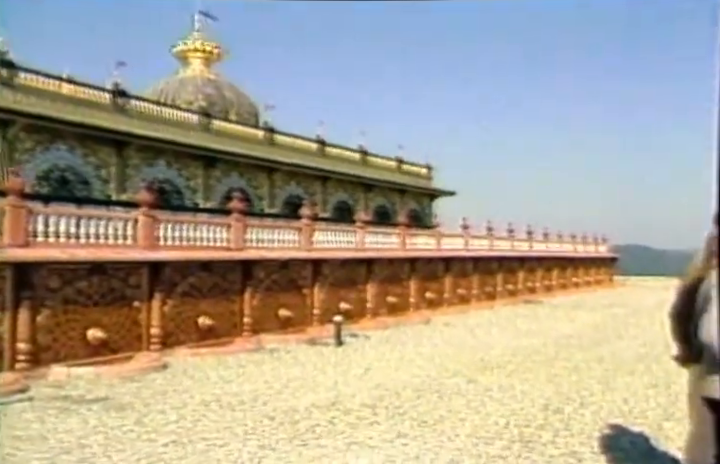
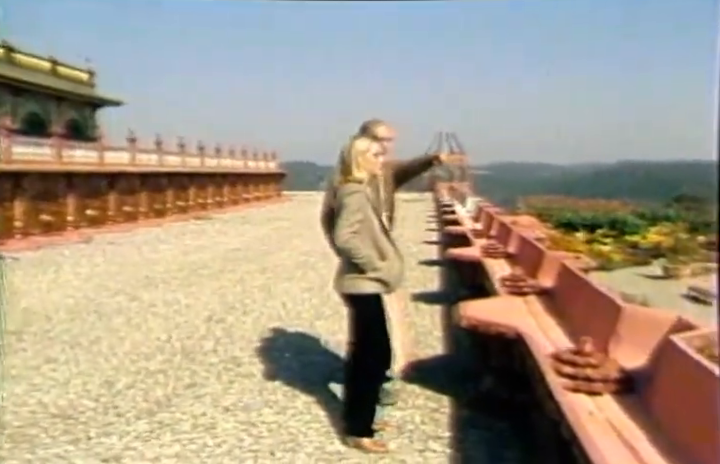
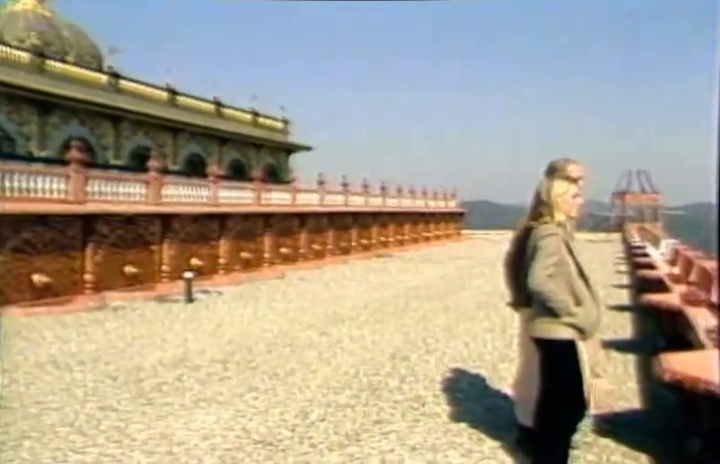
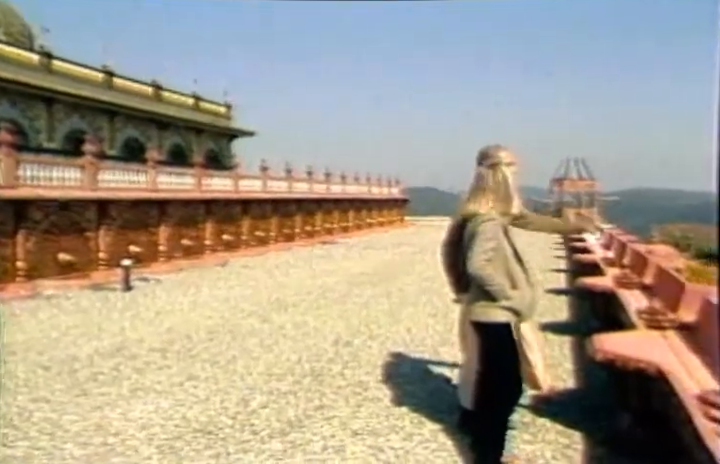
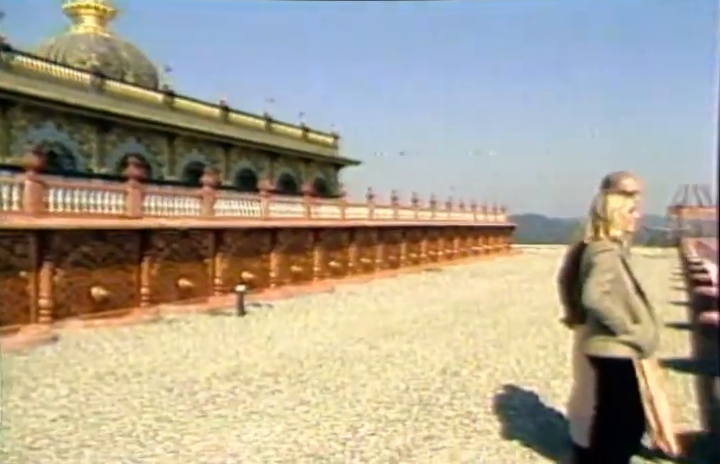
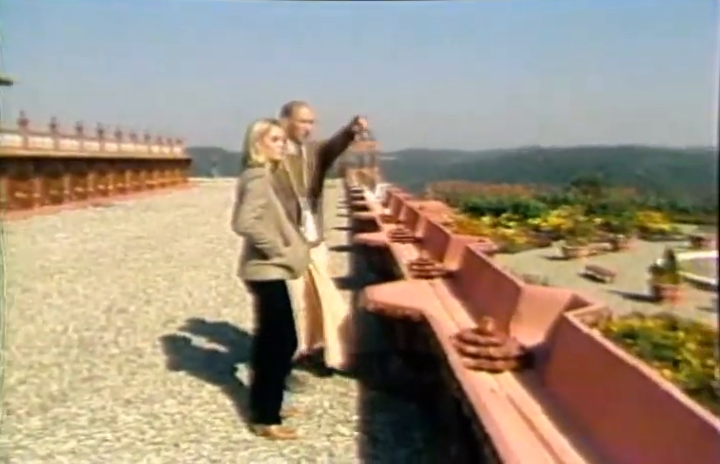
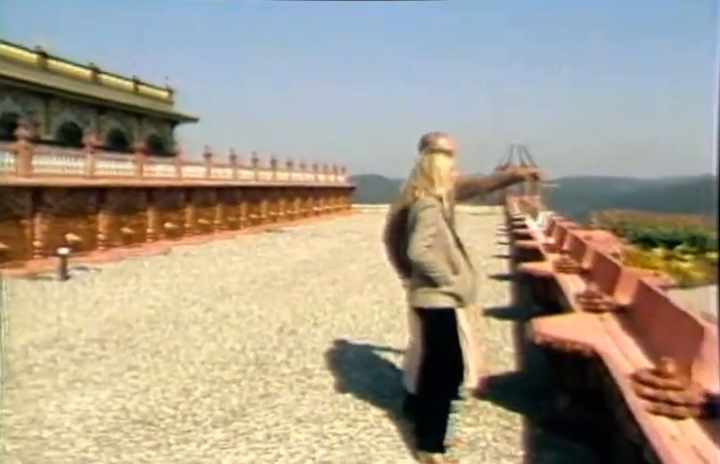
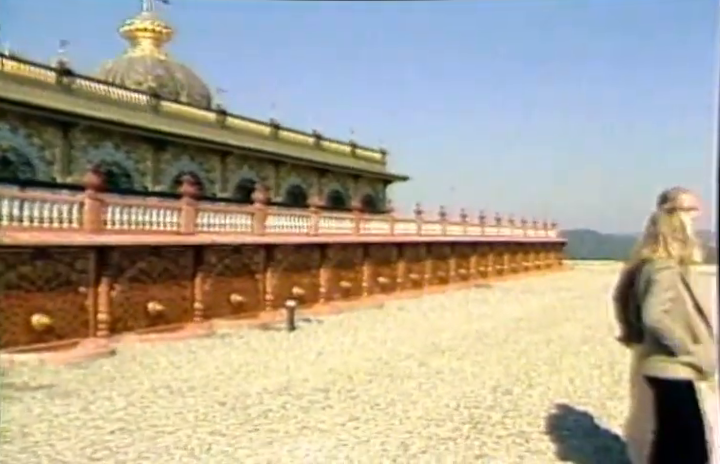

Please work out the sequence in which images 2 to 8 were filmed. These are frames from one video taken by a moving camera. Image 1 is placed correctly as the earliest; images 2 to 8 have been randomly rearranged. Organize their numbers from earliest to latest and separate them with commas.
8, 5, 3, 4, 7, 2, 6
